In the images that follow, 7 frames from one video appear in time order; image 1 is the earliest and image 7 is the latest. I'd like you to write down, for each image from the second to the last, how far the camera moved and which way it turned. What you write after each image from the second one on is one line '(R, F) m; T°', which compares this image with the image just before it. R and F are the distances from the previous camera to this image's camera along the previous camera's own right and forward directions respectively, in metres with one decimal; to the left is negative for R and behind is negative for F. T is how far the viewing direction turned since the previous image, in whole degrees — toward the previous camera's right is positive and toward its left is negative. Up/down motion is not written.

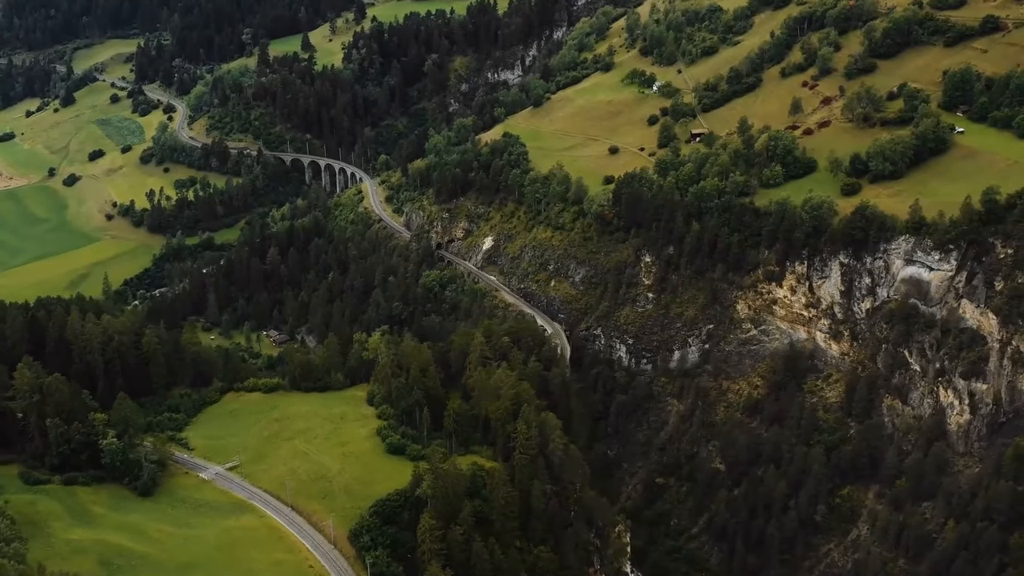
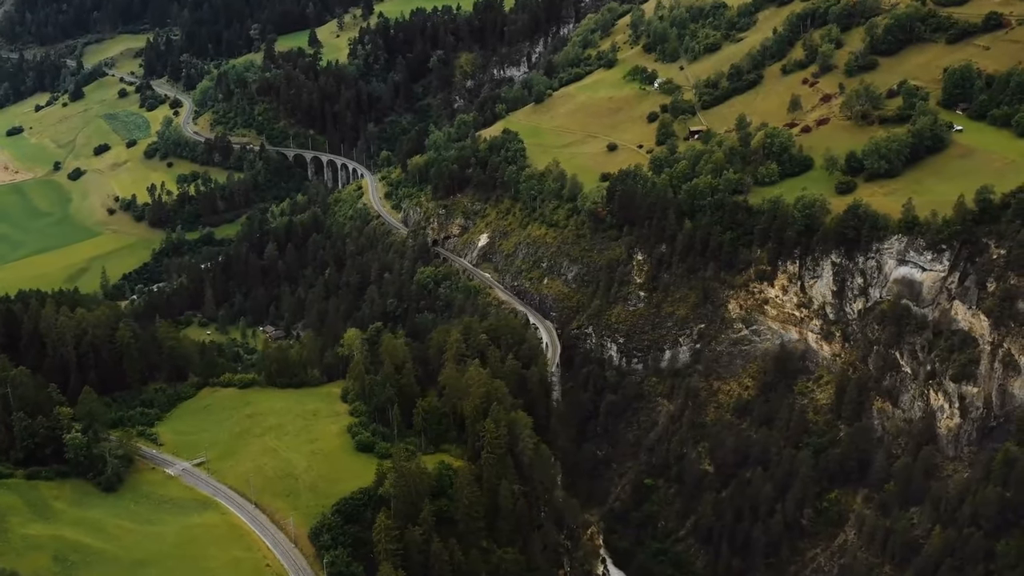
(+2.3, +0.8) m; -1°
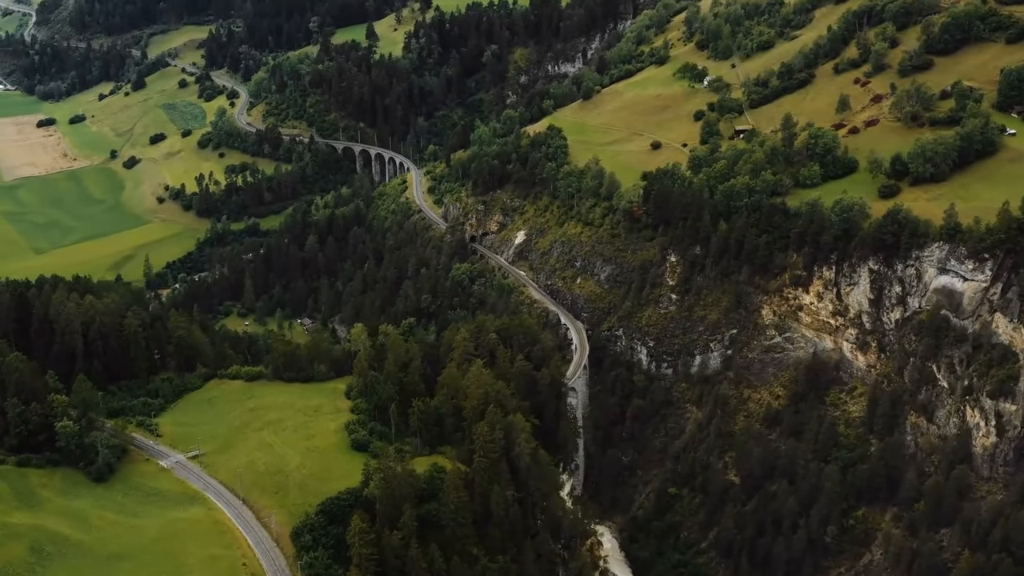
(+3.1, +1.5) m; -4°
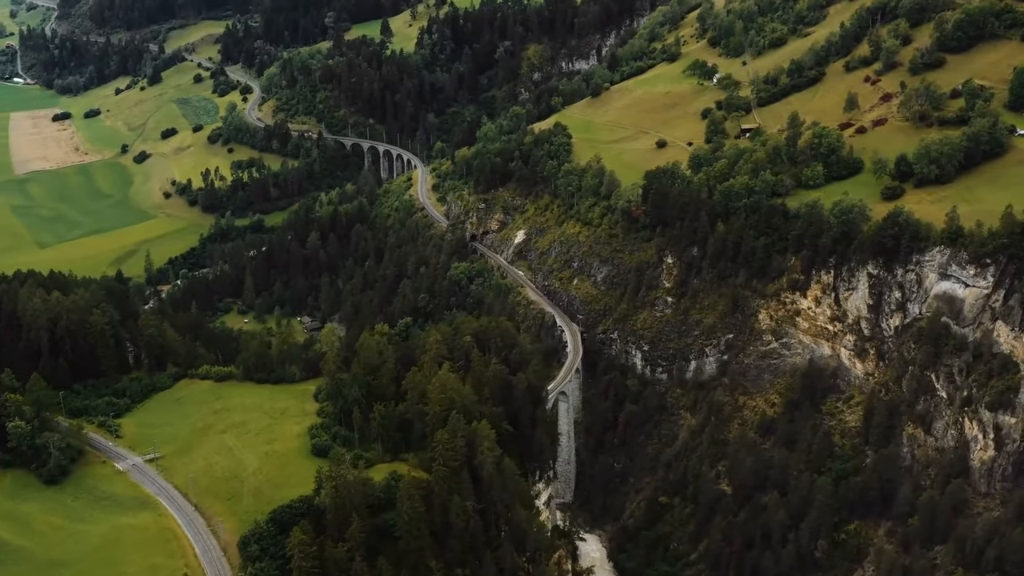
(+2.9, +1.8) m; -2°
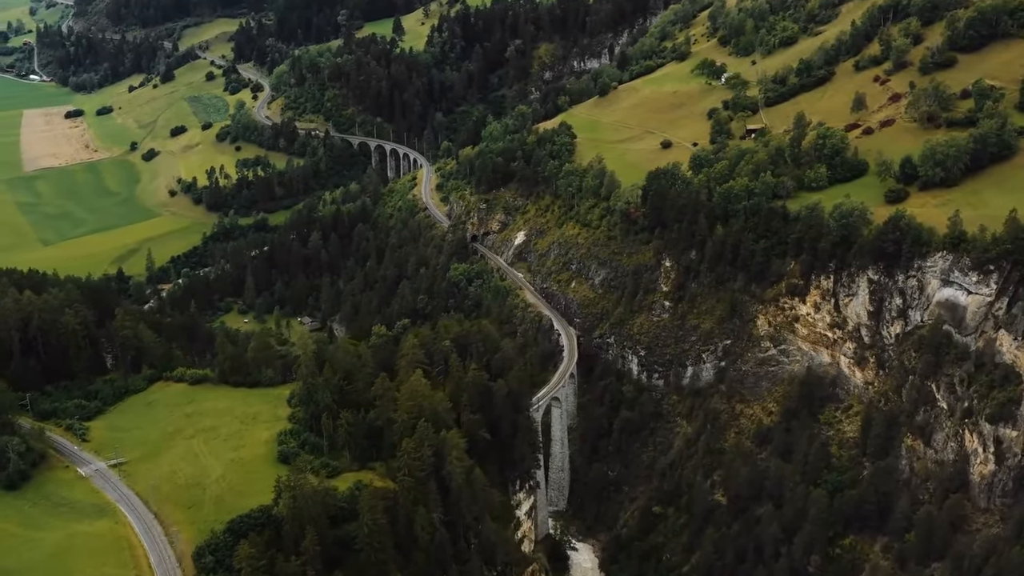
(+2.2, +1.6) m; -1°
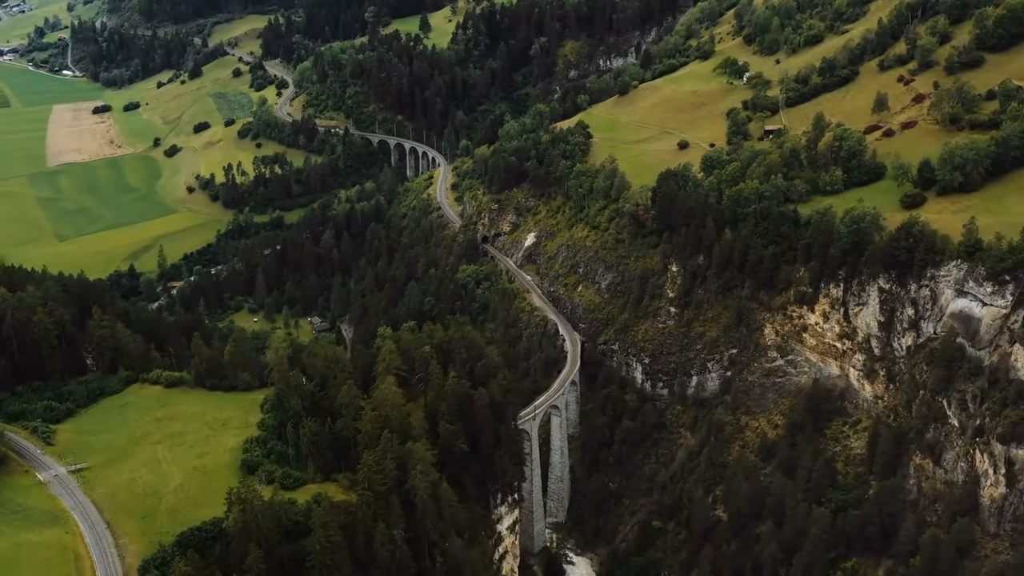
(+2.9, +2.1) m; -2°
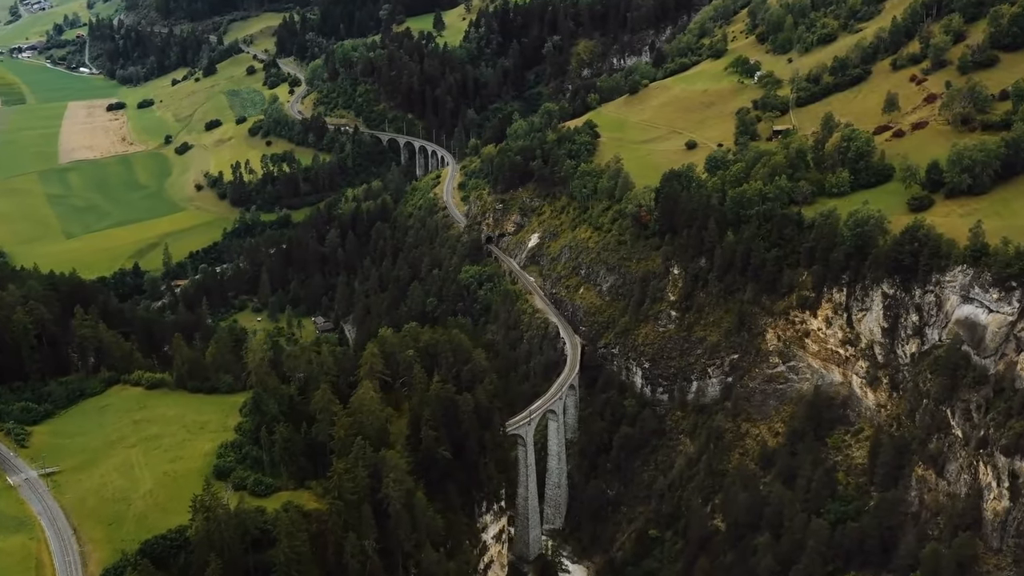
(+1.8, +1.3) m; -1°
